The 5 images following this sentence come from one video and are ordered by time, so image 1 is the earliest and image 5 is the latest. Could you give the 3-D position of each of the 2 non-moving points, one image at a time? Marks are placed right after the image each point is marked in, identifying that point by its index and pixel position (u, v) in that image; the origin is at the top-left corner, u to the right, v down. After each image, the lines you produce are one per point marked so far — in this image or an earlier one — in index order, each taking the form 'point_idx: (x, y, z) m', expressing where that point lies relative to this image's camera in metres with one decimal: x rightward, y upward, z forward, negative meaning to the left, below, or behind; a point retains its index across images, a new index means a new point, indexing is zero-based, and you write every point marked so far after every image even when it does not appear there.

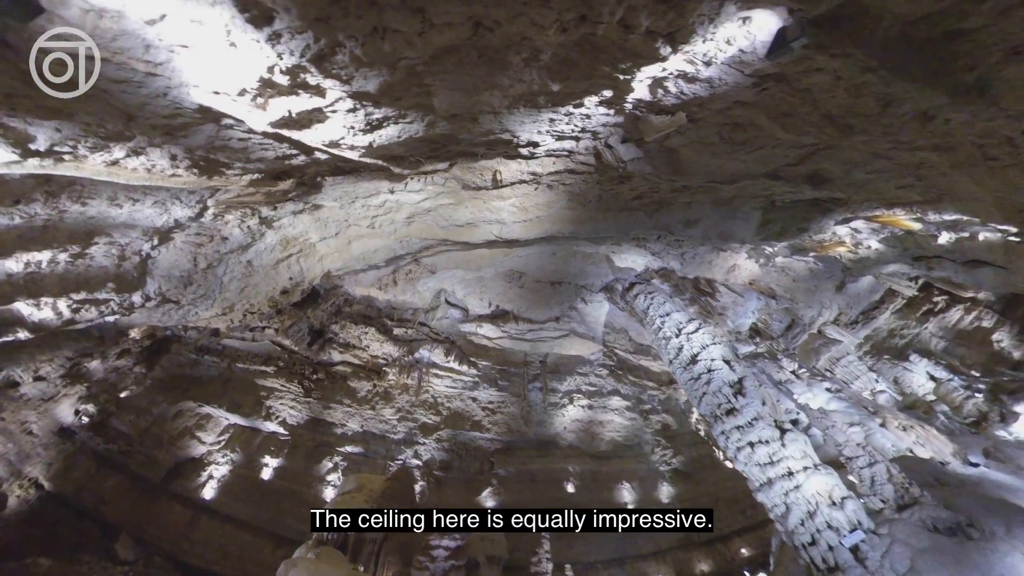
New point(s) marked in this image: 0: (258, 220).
0: (-2.3, +0.7, +5.1) m
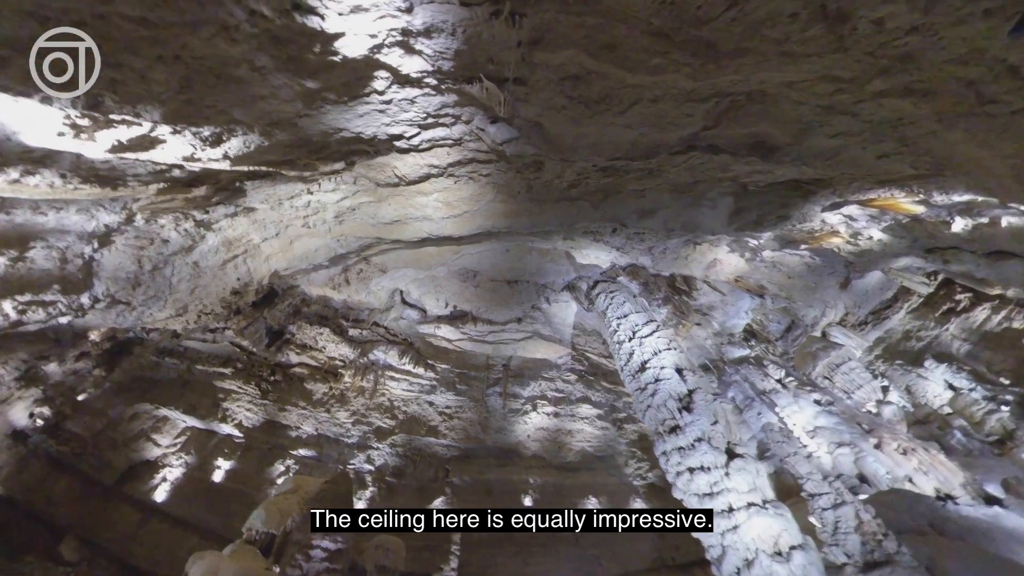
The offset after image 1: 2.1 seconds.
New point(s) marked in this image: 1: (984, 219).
0: (-3.1, +0.6, +4.9) m
1: (+5.2, +0.8, +5.4) m
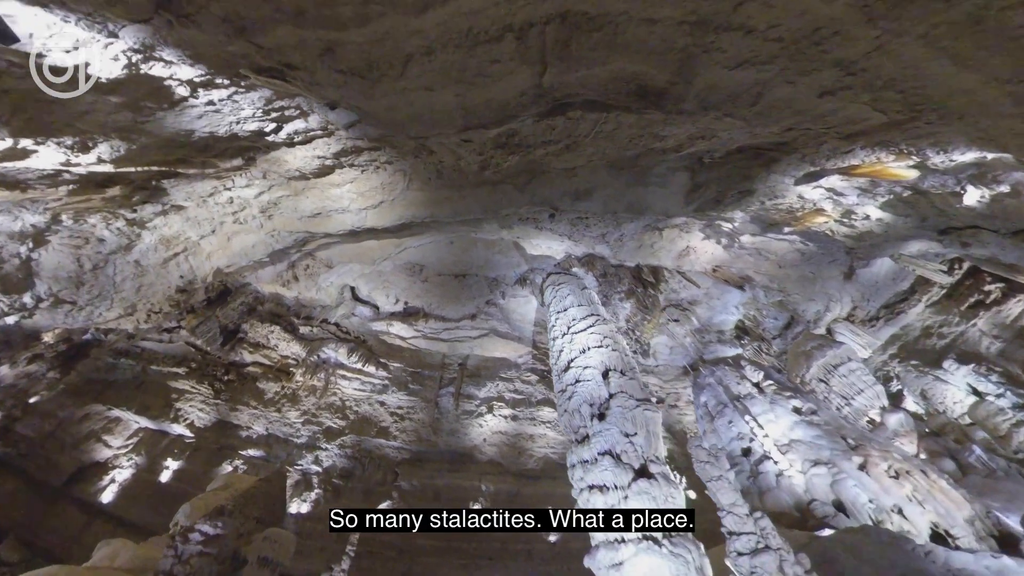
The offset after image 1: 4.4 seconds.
0: (-3.8, +0.7, +4.8) m
1: (+4.5, +0.9, +4.5) m
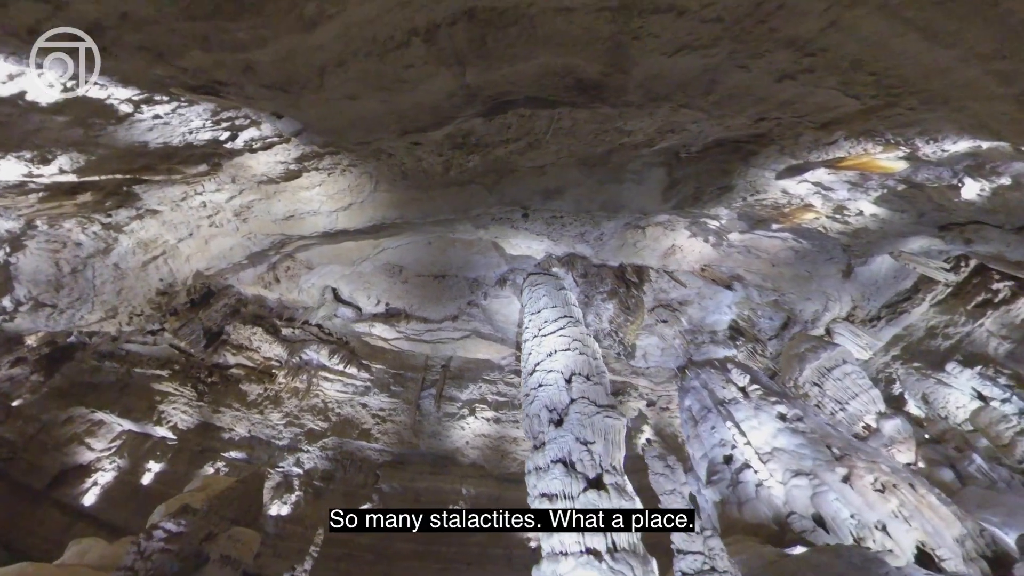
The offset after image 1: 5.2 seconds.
0: (-4.1, +0.6, +4.8) m
1: (+4.2, +0.9, +4.2) m
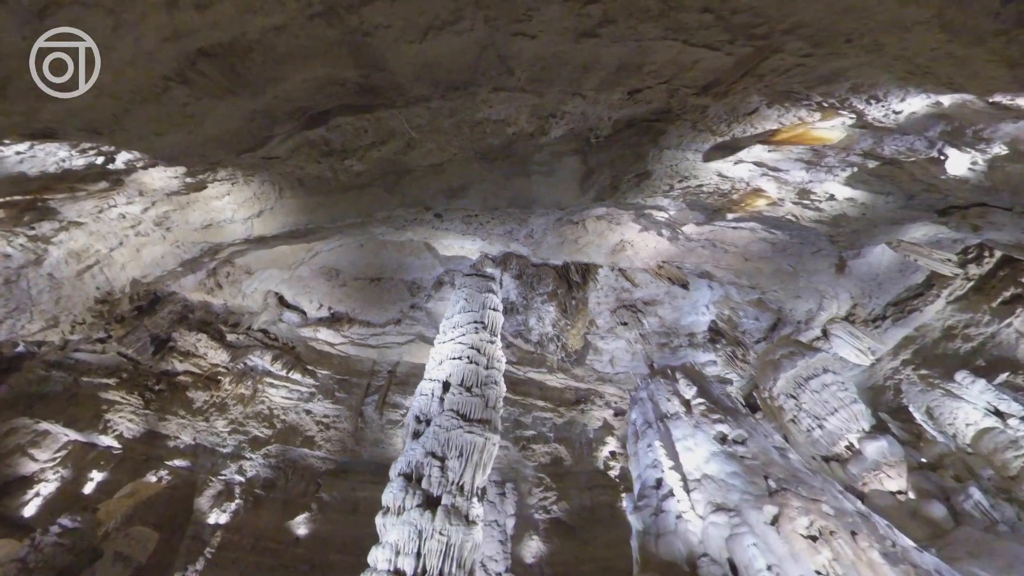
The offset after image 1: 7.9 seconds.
0: (-4.8, +0.5, +5.0) m
1: (+3.3, +0.9, +3.3) m
